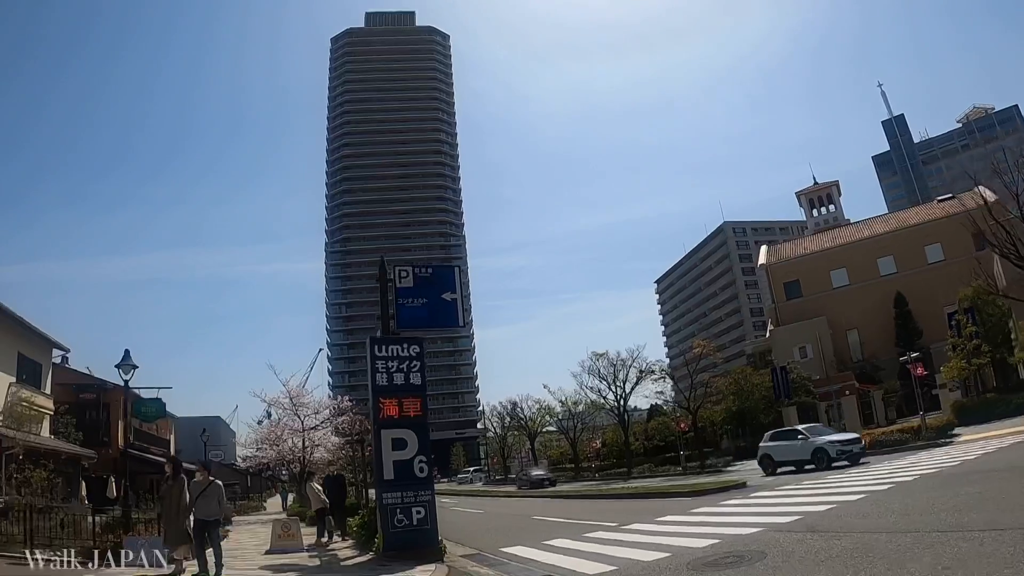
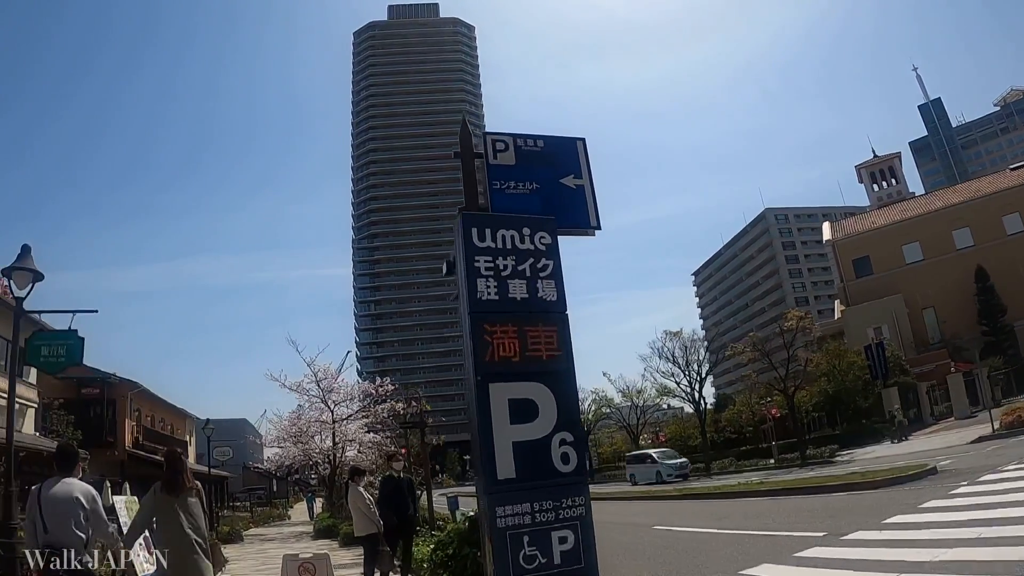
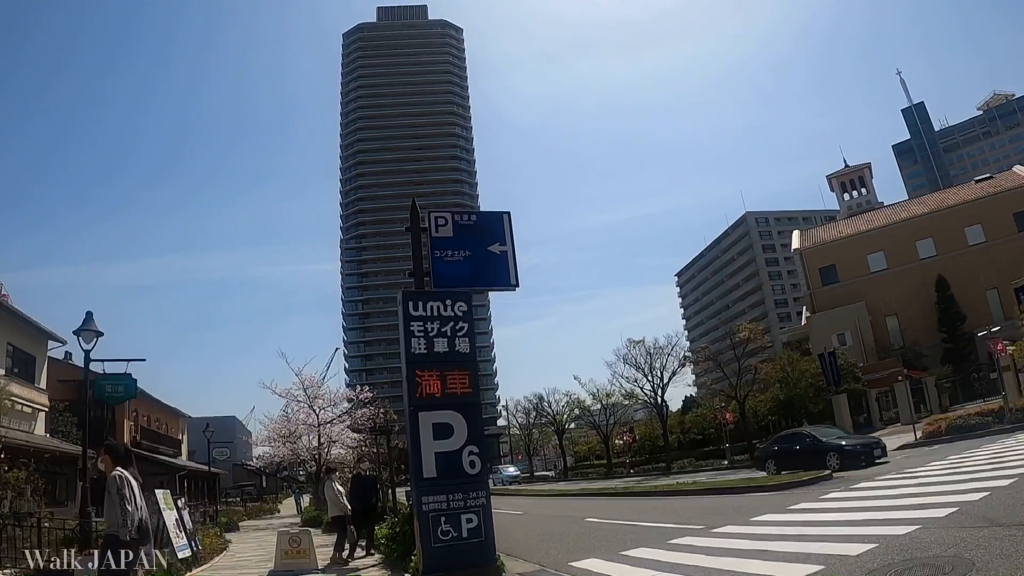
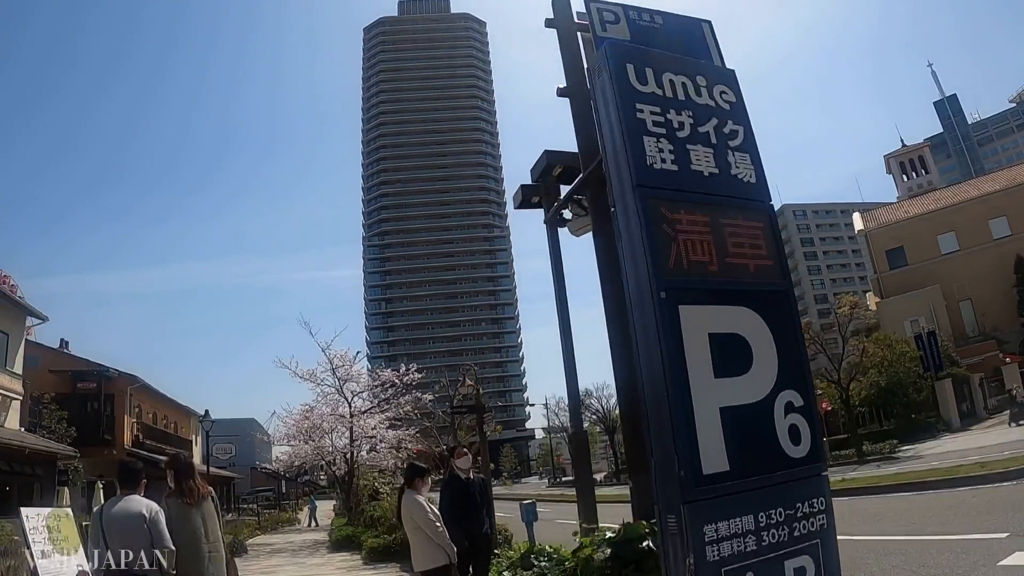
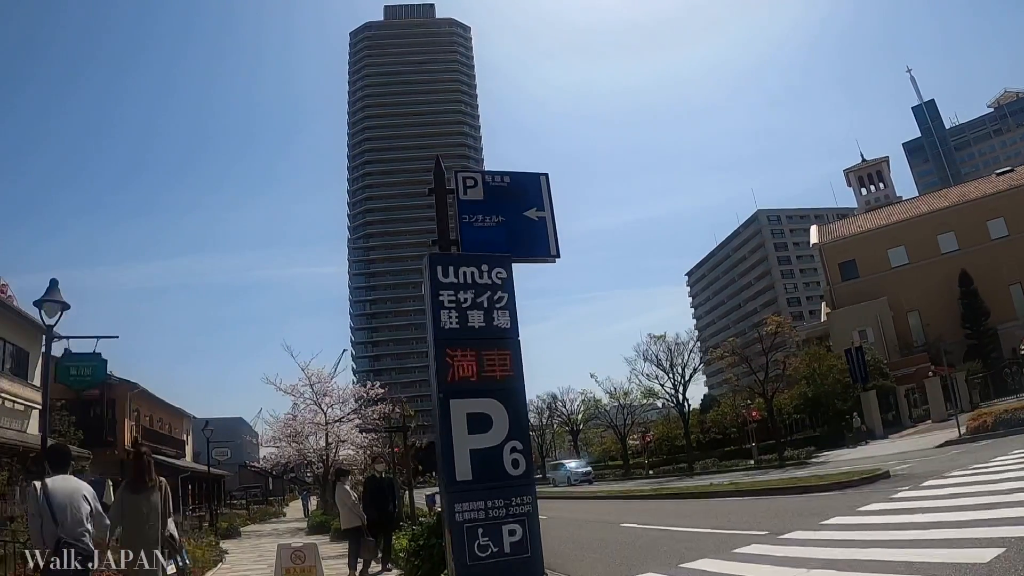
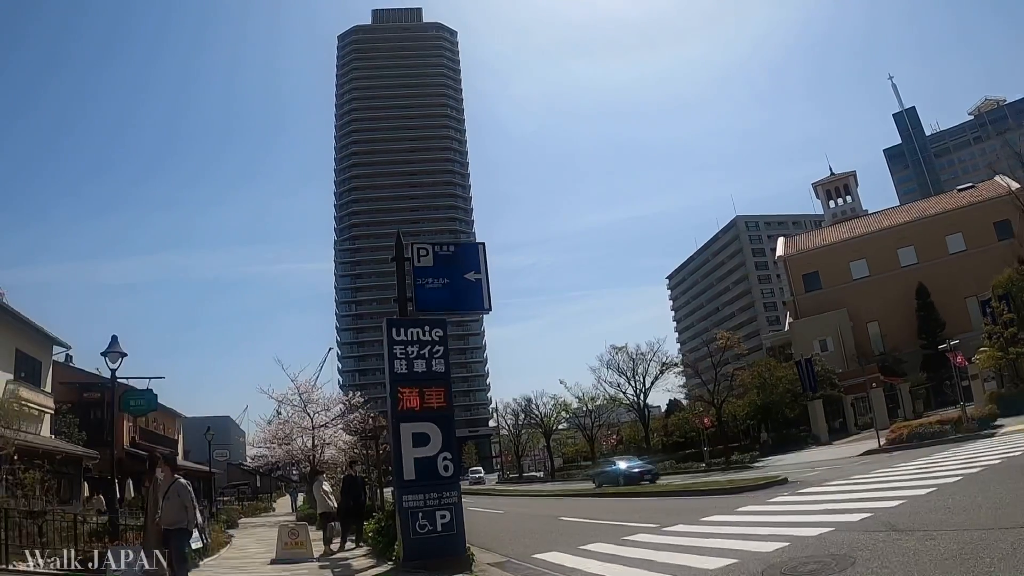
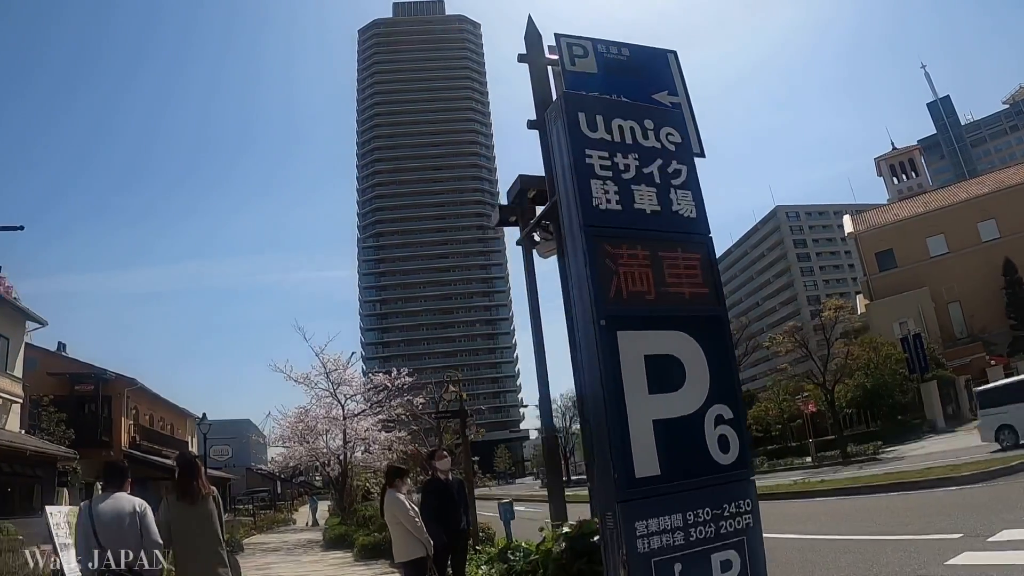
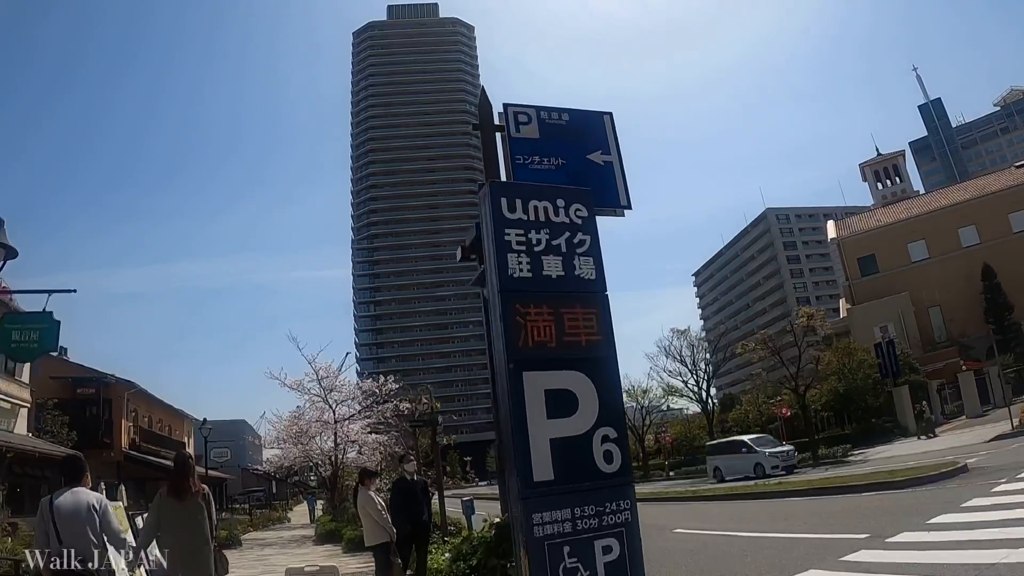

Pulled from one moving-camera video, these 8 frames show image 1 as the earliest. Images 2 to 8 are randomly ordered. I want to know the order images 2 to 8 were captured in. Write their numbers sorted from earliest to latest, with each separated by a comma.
6, 3, 5, 2, 8, 7, 4
